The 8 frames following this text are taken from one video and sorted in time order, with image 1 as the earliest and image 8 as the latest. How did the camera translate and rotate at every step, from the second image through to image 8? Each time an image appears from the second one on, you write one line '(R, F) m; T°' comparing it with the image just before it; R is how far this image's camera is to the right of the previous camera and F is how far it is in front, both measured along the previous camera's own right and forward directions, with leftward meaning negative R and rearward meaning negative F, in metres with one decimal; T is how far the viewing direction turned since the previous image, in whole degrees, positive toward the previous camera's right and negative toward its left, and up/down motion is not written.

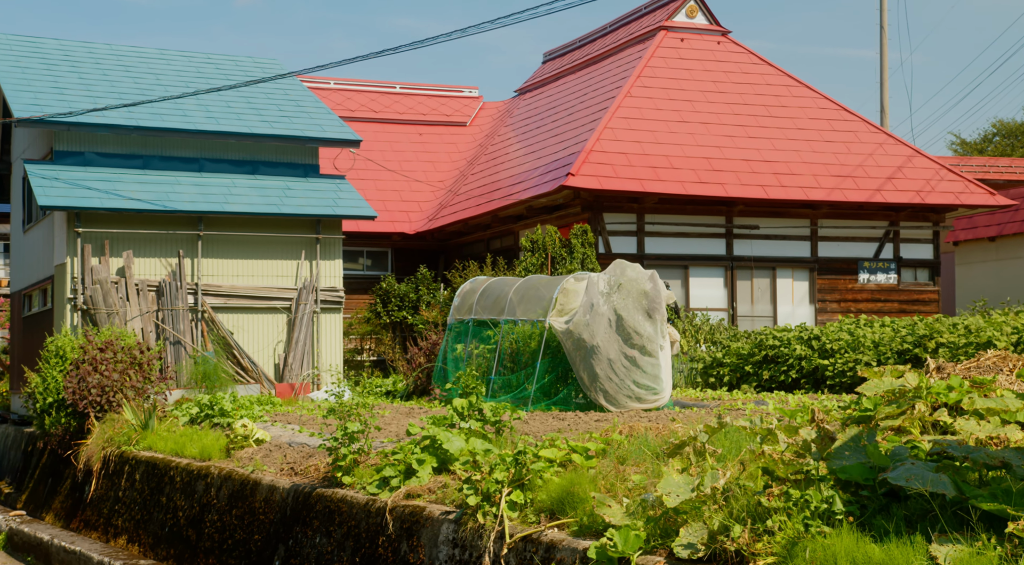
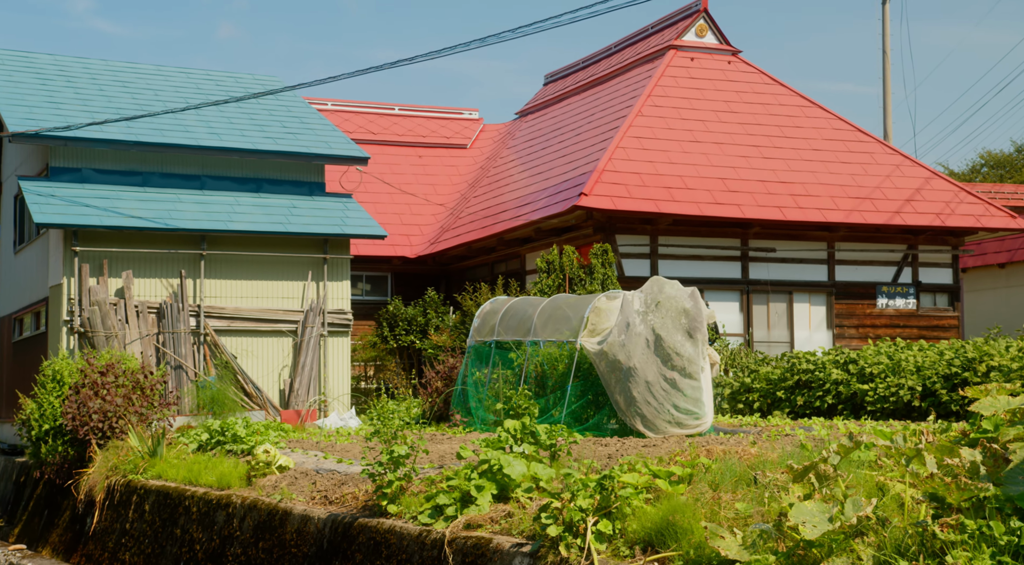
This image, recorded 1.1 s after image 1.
(-0.5, +1.0) m; +1°
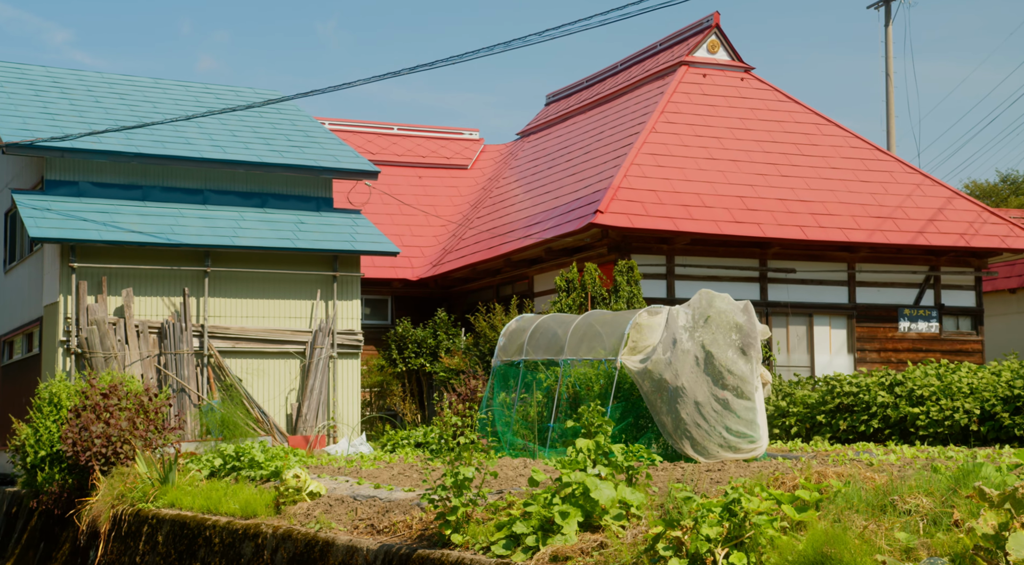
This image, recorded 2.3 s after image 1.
(-0.6, +1.2) m; +1°
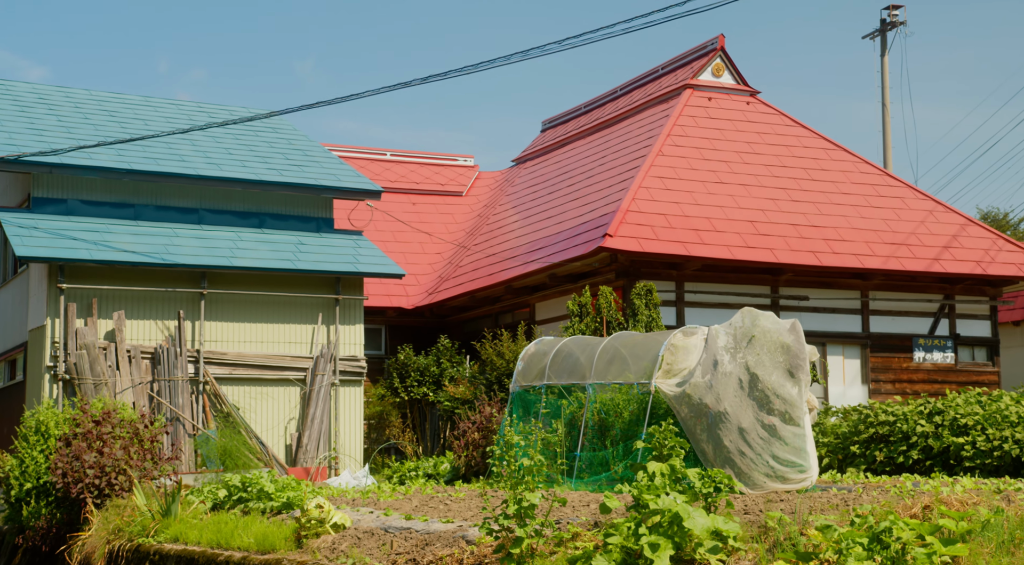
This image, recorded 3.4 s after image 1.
(-0.5, +1.1) m; +1°
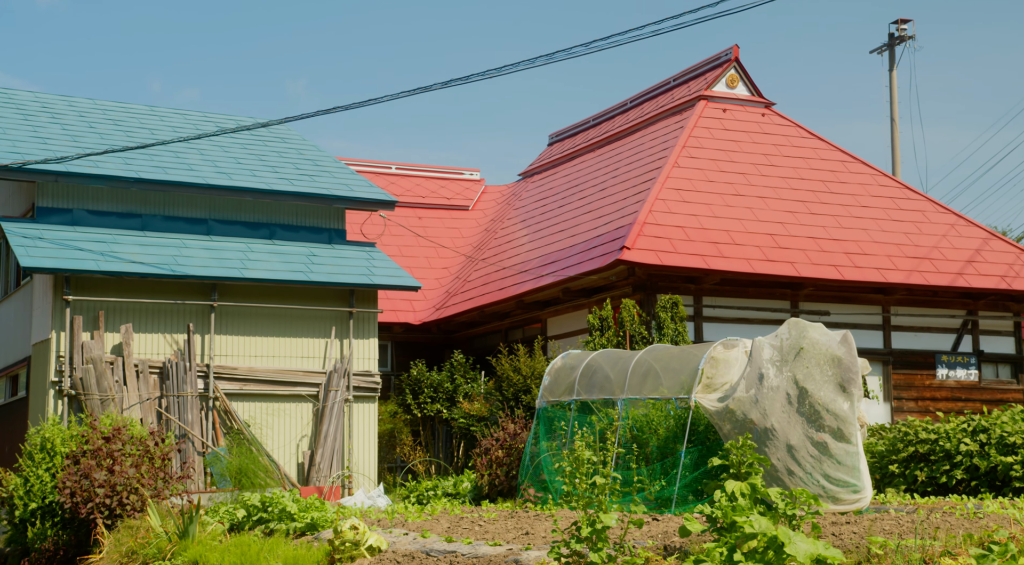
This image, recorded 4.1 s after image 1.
(-0.4, +0.7) m; 0°
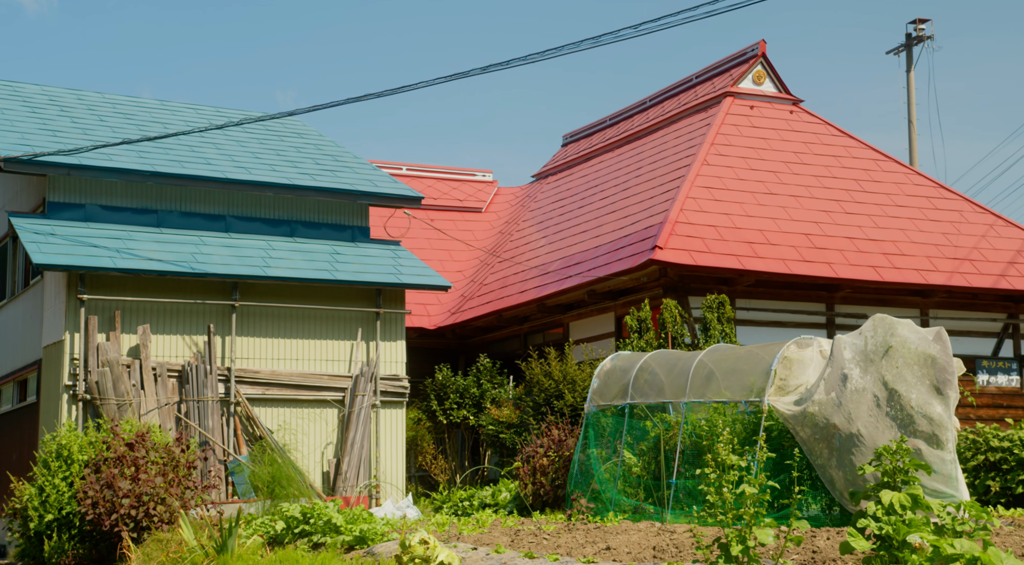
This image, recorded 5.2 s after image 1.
(-0.6, +1.1) m; 0°
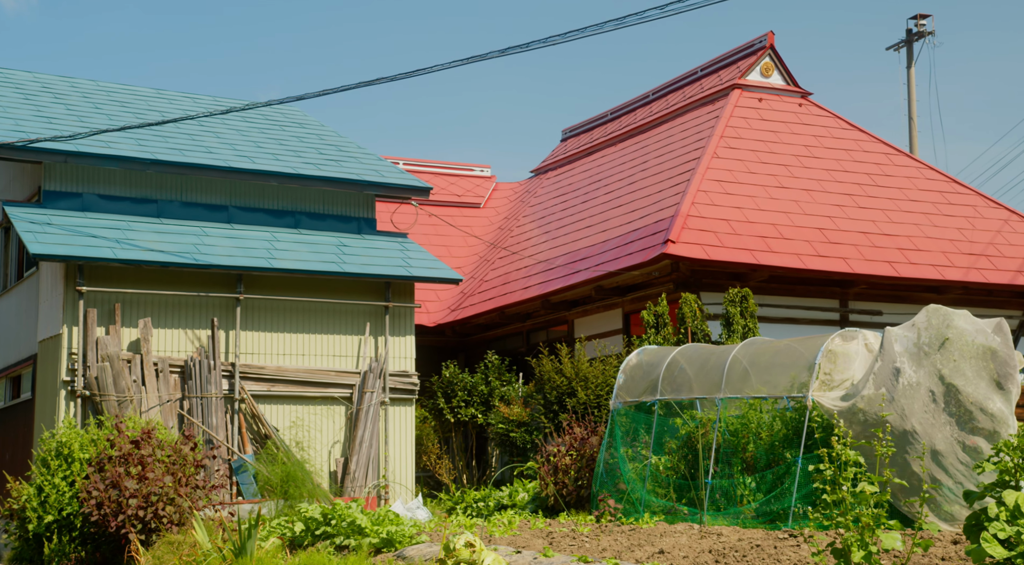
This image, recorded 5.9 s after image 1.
(-0.4, +0.7) m; +1°
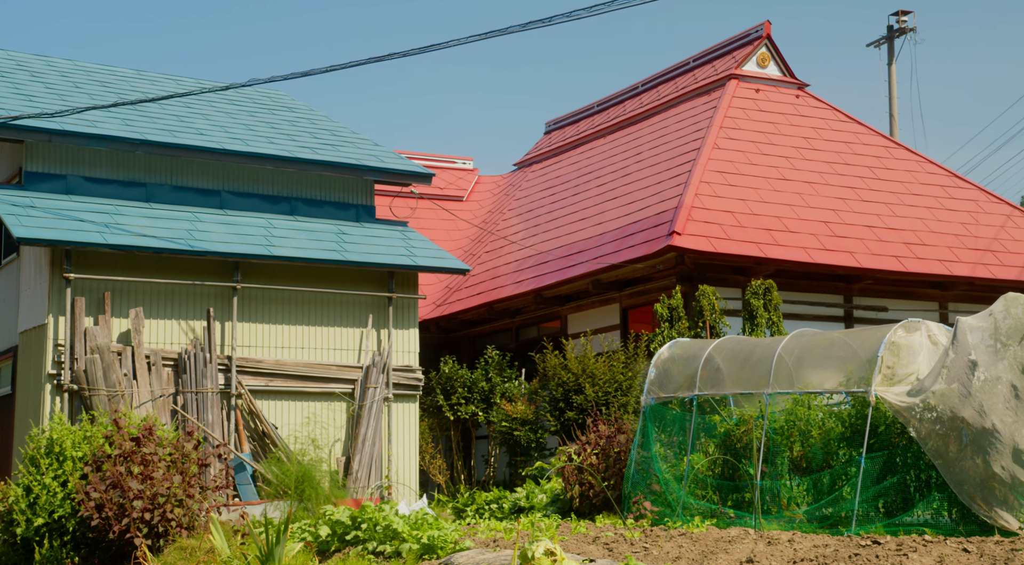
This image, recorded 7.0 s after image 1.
(-0.7, +1.0) m; +2°
